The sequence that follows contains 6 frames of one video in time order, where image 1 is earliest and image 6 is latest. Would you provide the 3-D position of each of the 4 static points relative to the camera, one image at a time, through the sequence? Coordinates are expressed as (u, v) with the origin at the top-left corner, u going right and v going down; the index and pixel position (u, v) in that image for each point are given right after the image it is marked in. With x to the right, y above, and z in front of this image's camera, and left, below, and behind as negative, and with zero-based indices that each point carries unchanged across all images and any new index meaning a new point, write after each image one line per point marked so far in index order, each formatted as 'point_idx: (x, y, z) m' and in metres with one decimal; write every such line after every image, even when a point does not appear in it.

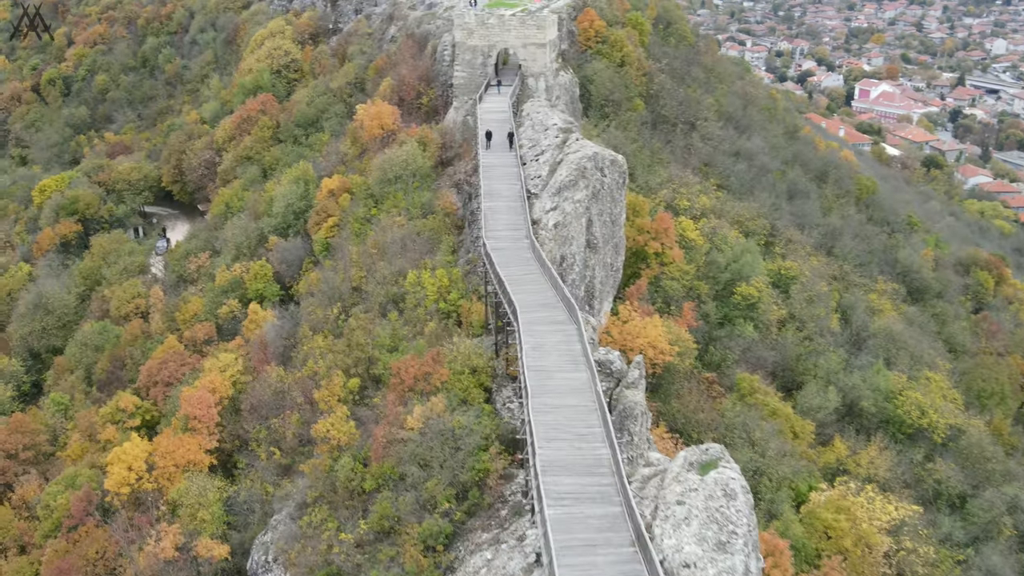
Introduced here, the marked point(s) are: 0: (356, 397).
0: (-3.9, -2.8, +17.6) m
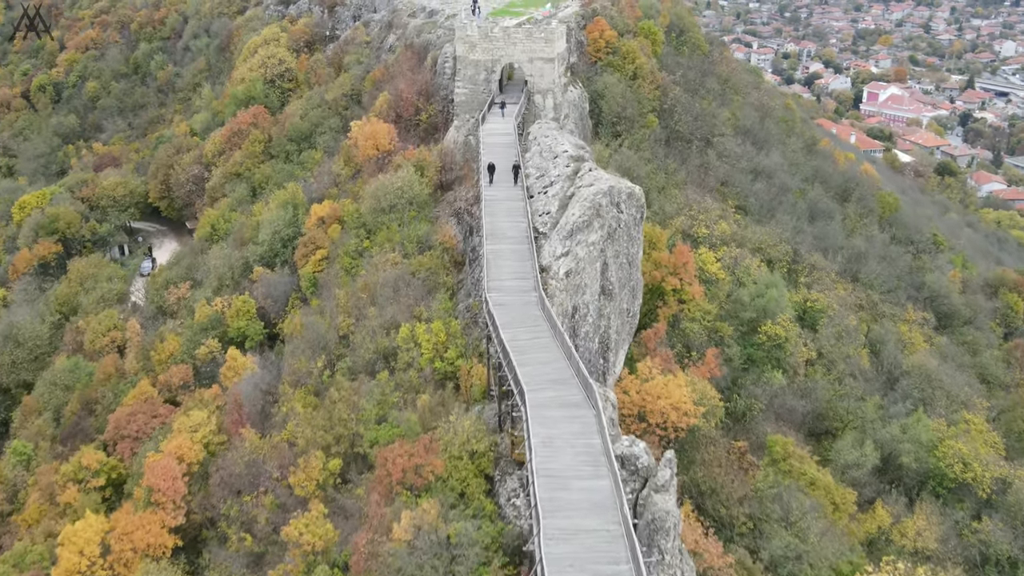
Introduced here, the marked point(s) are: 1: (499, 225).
0: (-3.8, -4.2, +15.3) m
1: (-0.4, +1.8, +19.9) m
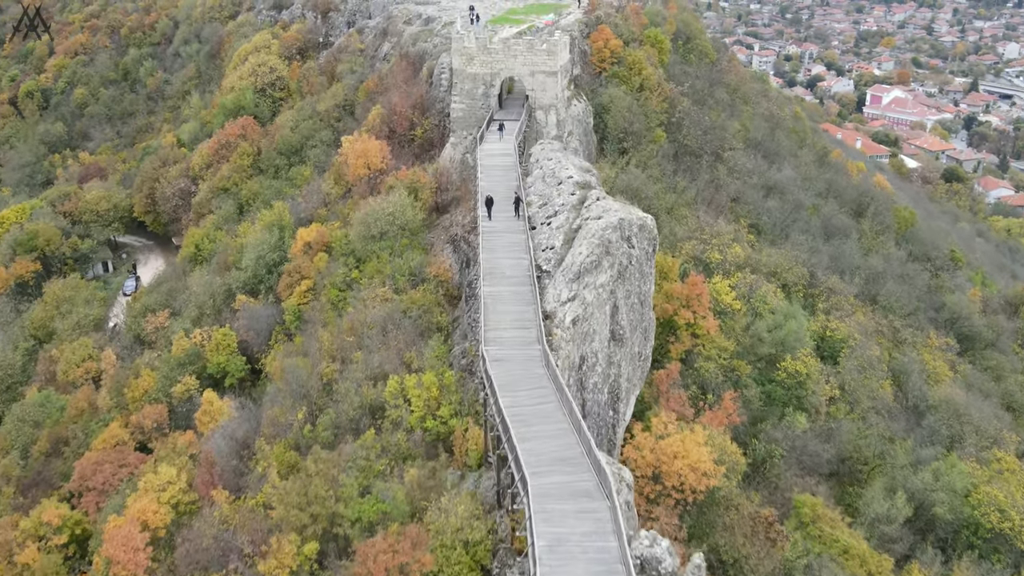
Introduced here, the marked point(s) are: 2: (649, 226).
0: (-3.8, -5.3, +13.5) m
1: (-0.4, +0.7, +18.0) m
2: (+3.7, +1.7, +19.1) m
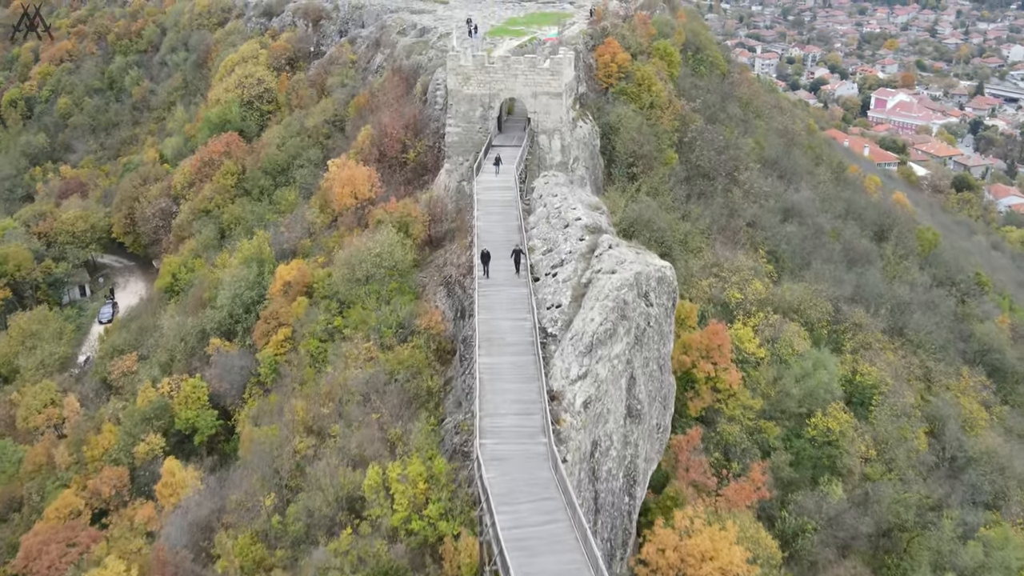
0: (-3.8, -6.8, +11.1) m
1: (-0.4, -0.8, +15.7) m
2: (+3.7, +0.2, +16.7) m
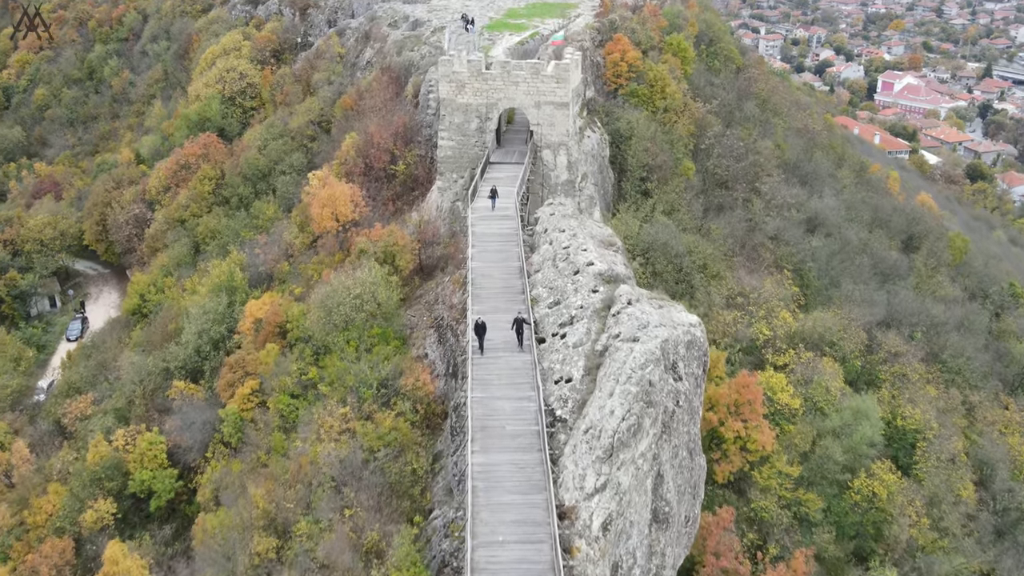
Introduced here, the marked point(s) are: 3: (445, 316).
0: (-3.8, -8.3, +8.6) m
1: (-0.4, -2.2, +13.0) m
2: (+3.7, -1.1, +14.0) m
3: (-1.7, -0.9, +17.3) m
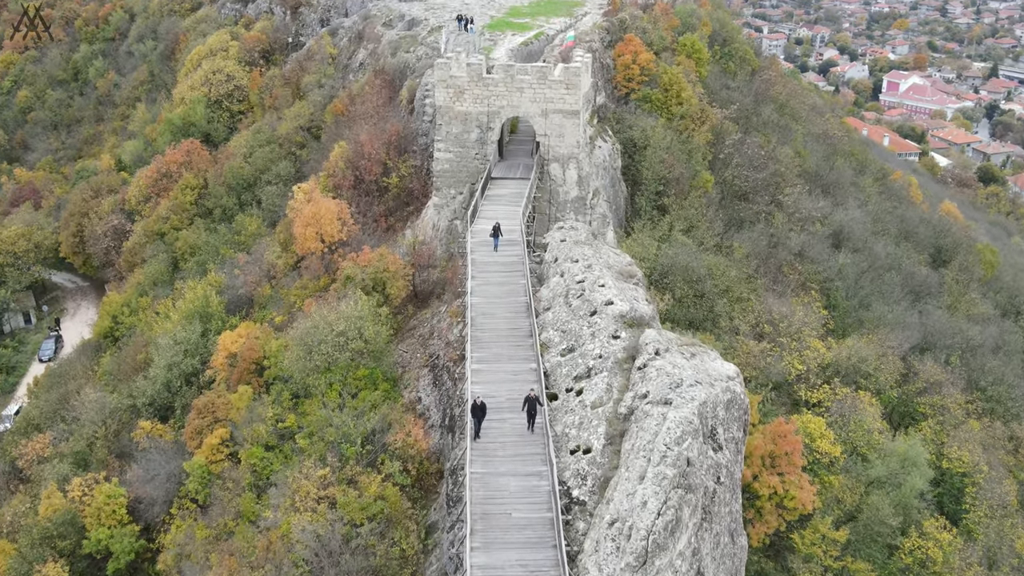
0: (-3.7, -9.1, +6.4) m
1: (-0.2, -3.0, +10.8) m
2: (+3.9, -1.9, +11.8) m
3: (-1.6, -1.7, +15.1) m
